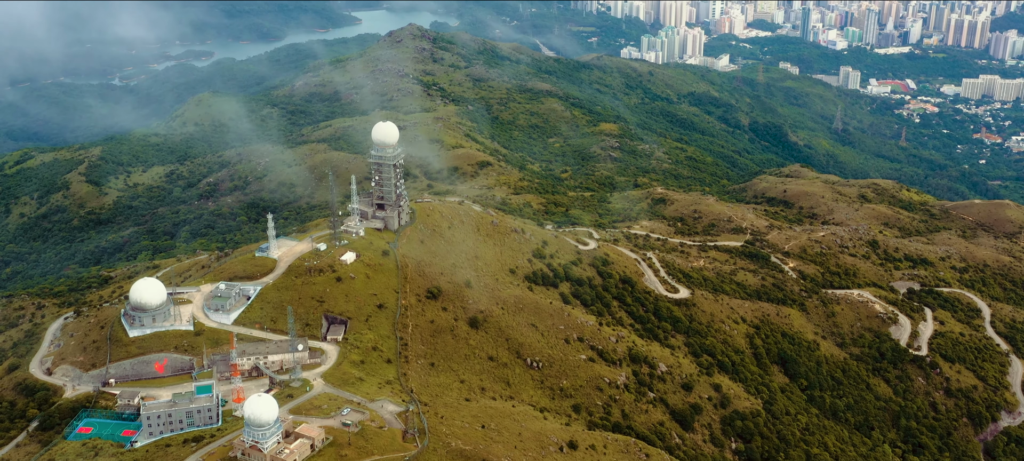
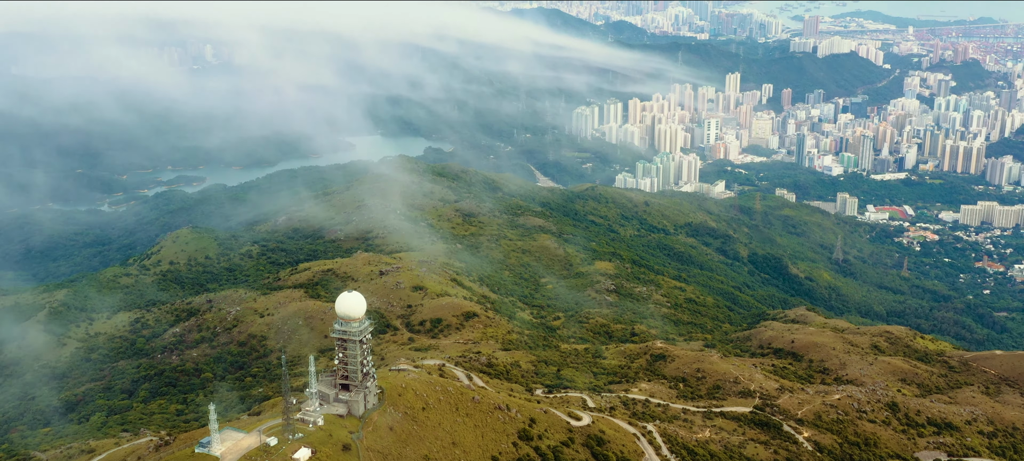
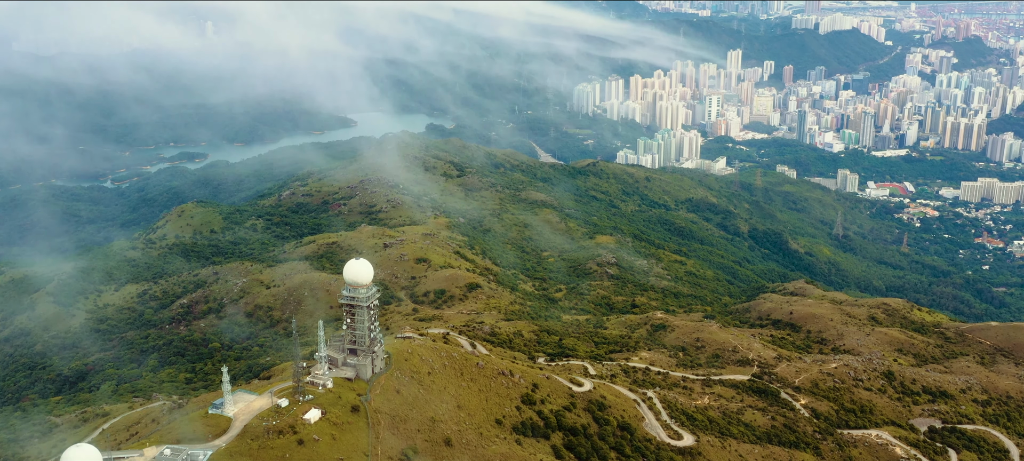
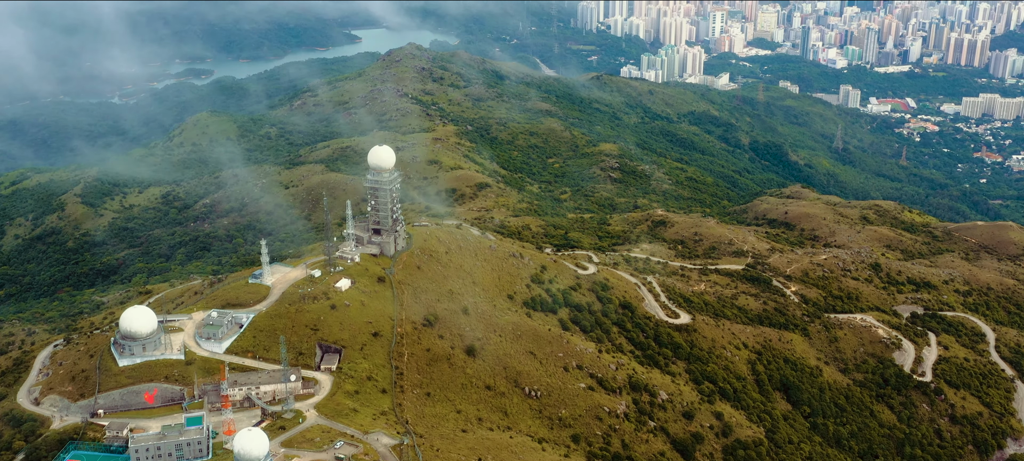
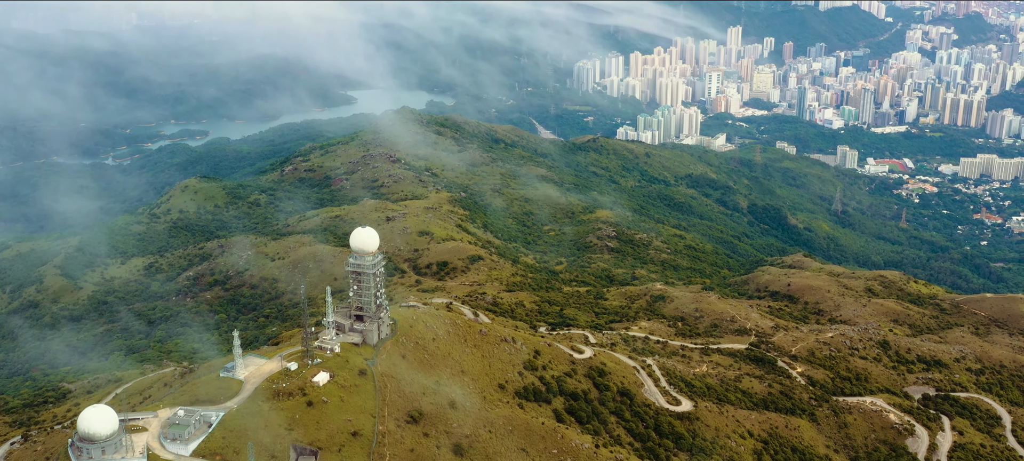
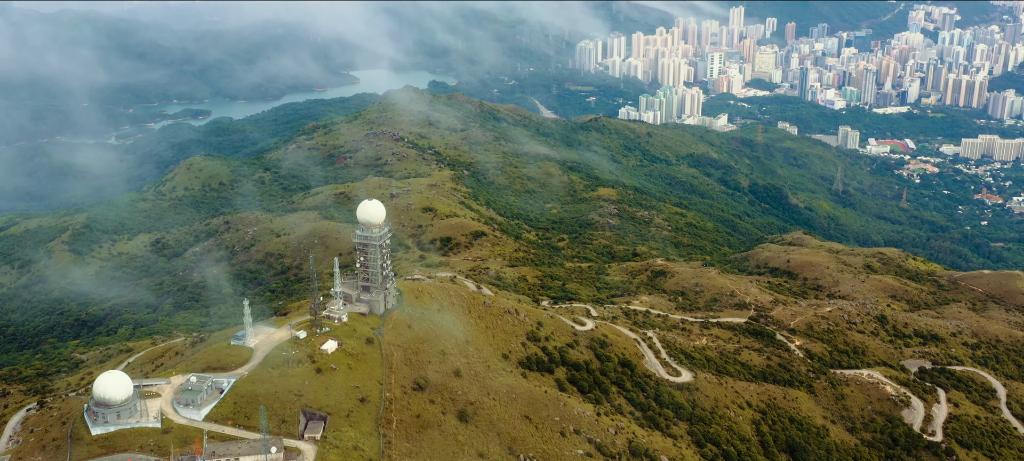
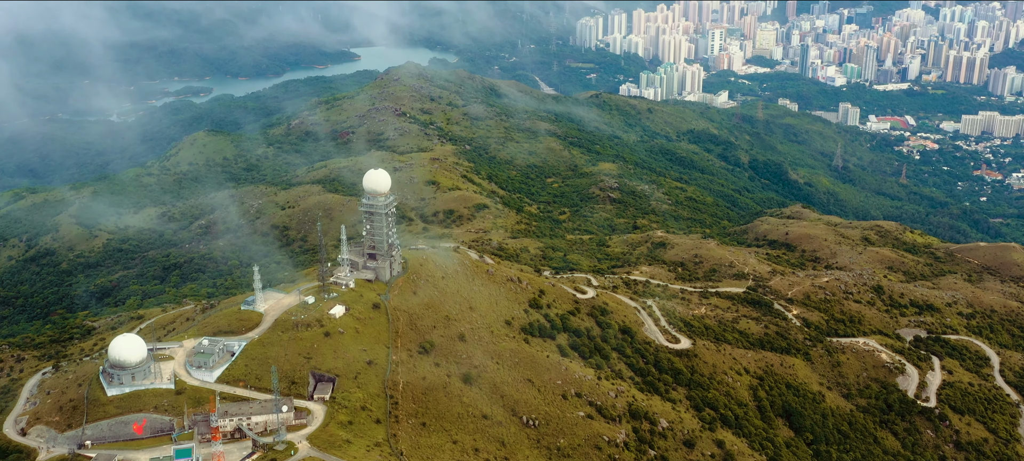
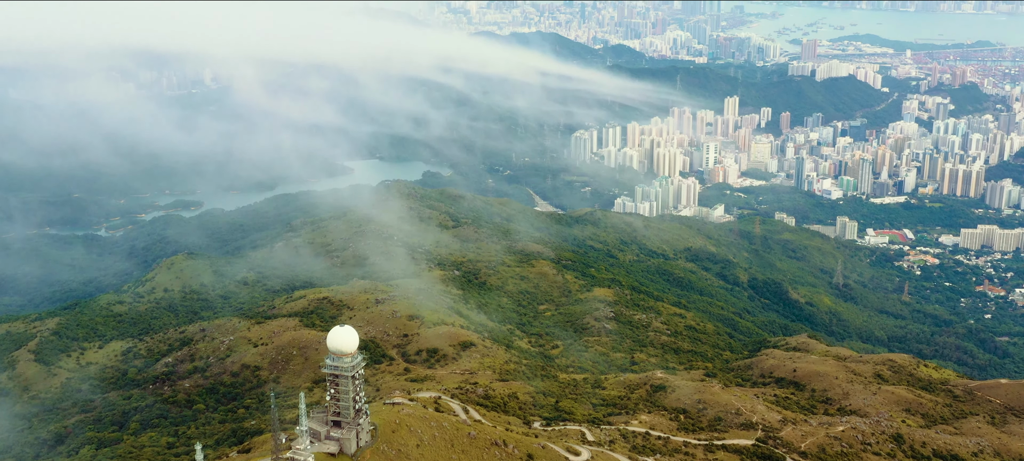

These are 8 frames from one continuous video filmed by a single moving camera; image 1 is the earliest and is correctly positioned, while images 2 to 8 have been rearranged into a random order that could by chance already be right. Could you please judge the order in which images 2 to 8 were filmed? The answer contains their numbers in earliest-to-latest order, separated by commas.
4, 7, 6, 5, 3, 2, 8
